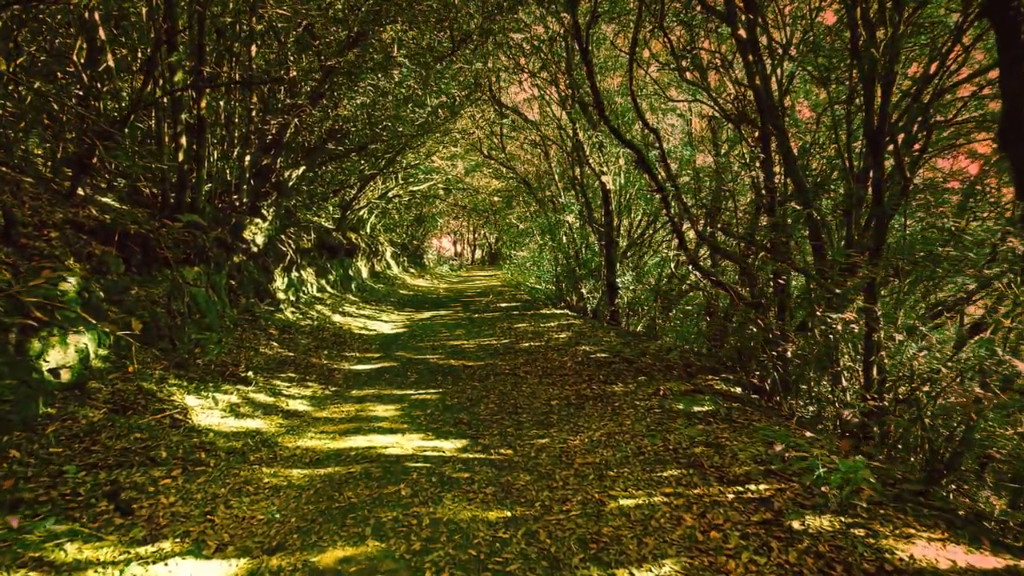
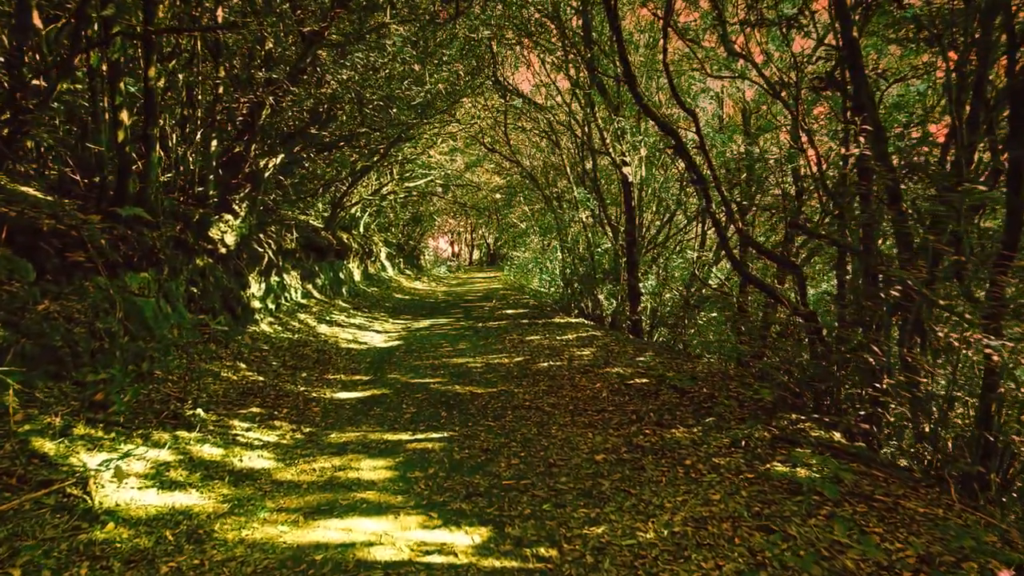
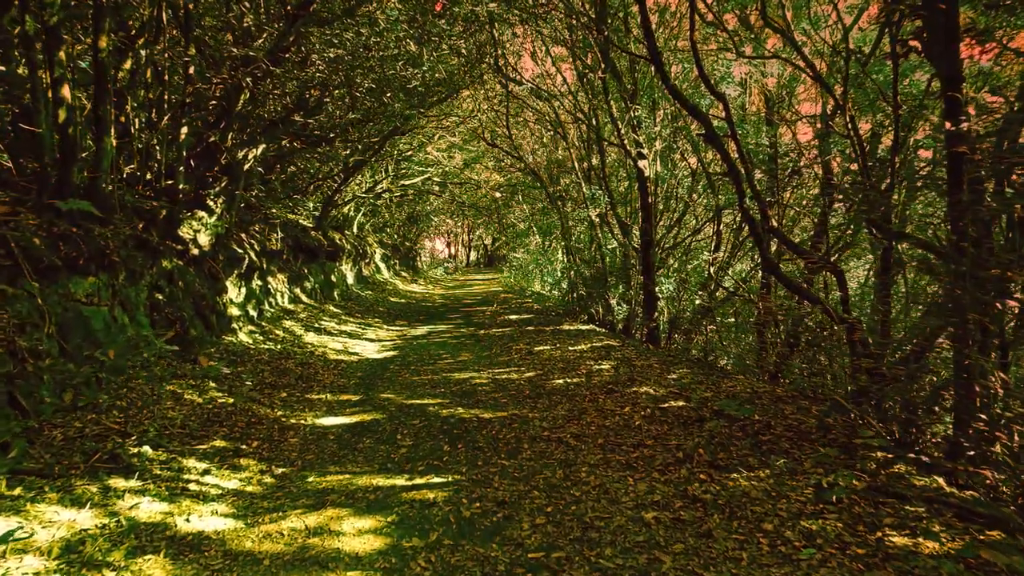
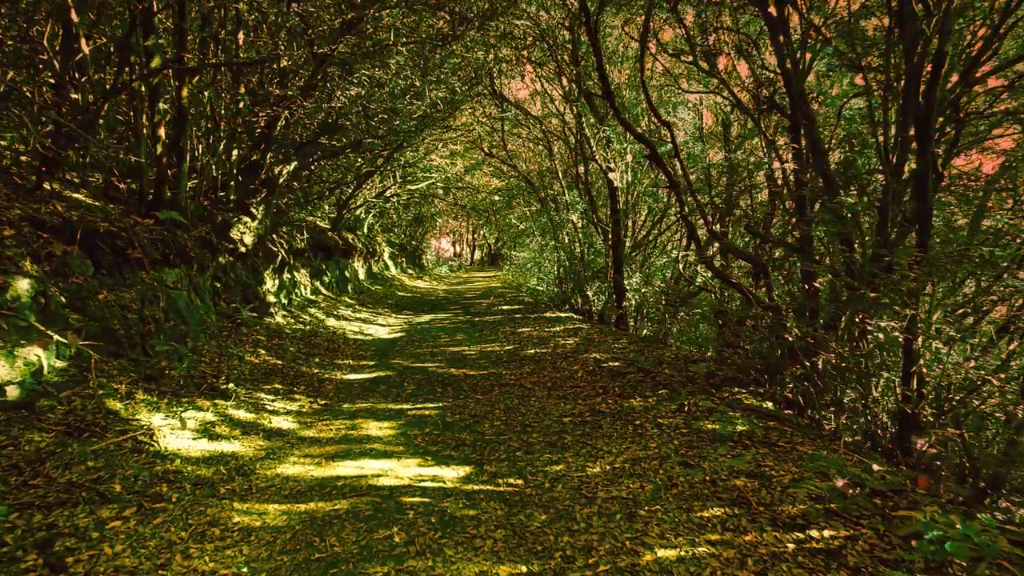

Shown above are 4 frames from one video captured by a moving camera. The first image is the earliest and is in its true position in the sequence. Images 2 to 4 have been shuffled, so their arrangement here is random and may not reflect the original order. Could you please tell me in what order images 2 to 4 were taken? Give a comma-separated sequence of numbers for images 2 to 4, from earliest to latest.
4, 2, 3
